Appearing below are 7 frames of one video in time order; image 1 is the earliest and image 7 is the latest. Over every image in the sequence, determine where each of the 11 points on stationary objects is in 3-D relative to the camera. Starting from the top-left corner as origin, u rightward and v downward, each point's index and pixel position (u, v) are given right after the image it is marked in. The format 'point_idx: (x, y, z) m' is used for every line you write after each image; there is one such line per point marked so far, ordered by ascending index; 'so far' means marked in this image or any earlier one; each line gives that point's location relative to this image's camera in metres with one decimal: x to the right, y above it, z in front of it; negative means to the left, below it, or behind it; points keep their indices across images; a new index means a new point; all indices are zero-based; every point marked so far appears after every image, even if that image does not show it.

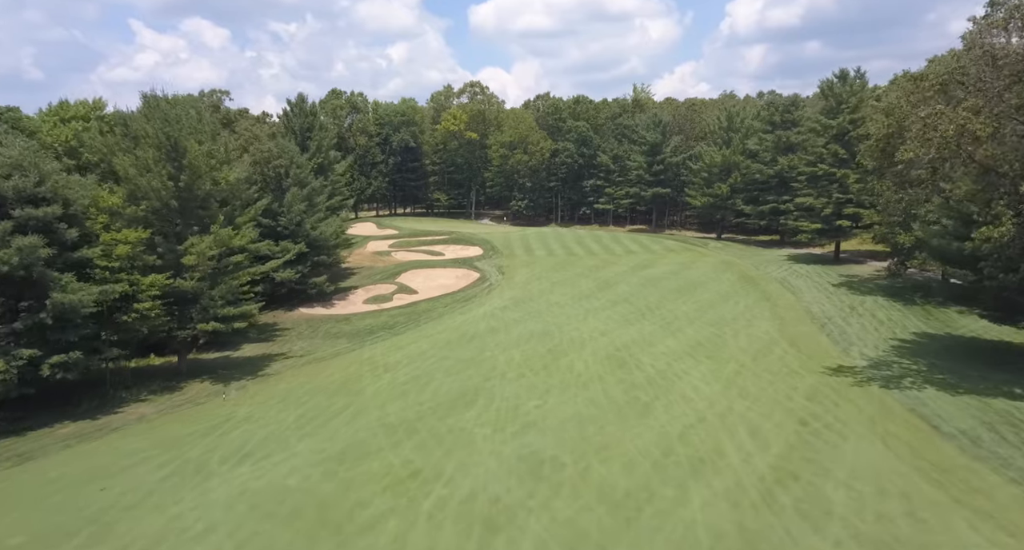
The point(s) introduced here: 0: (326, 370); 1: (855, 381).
0: (-6.8, -3.5, +19.5) m
1: (+11.3, -3.5, +17.7) m
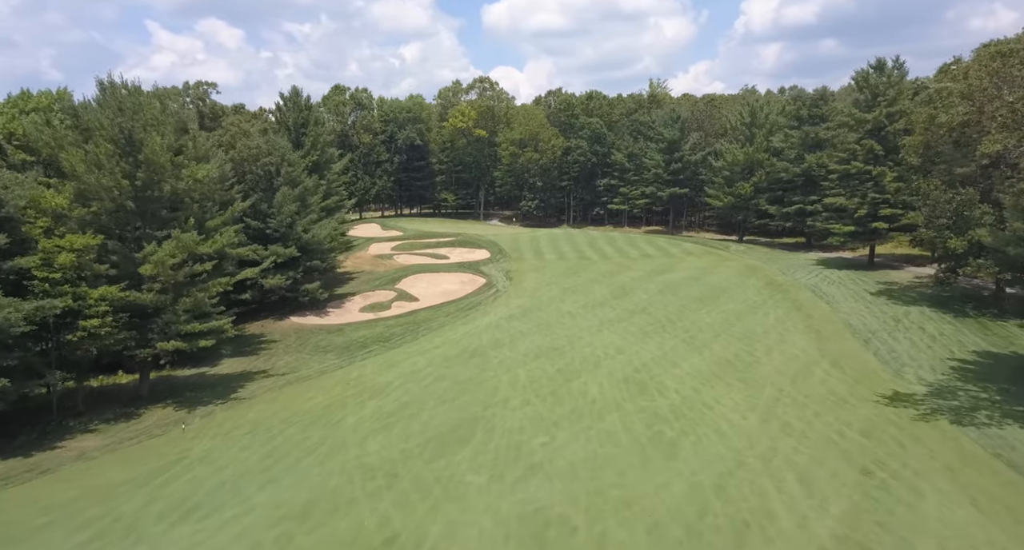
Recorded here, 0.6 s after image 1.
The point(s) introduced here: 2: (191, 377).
0: (-6.6, -3.8, +17.3) m
1: (+11.4, -3.9, +15.1) m
2: (-11.6, -3.7, +19.3) m
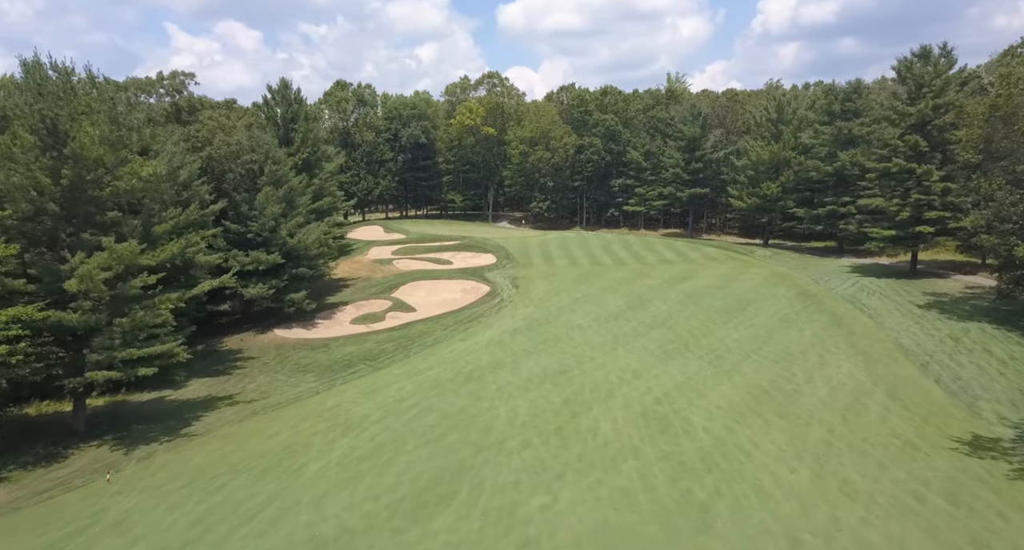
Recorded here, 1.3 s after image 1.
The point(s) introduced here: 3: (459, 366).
0: (-6.7, -4.2, +14.8) m
1: (+11.3, -4.4, +12.1) m
2: (-11.6, -4.1, +16.9) m
3: (-2.0, -3.4, +20.0) m
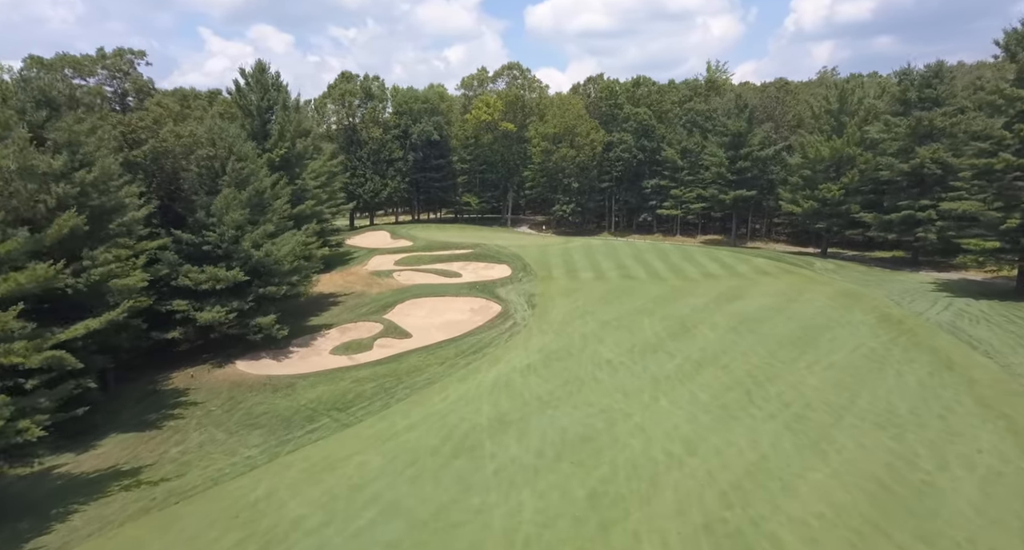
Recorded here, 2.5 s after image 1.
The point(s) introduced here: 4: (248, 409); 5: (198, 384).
0: (-6.7, -5.0, +10.2) m
1: (+11.1, -5.3, +6.6) m
2: (-11.5, -4.8, +12.6) m
3: (-1.8, -4.2, +15.1) m
4: (-8.4, -4.3, +17.0) m
5: (-11.1, -3.8, +18.9) m
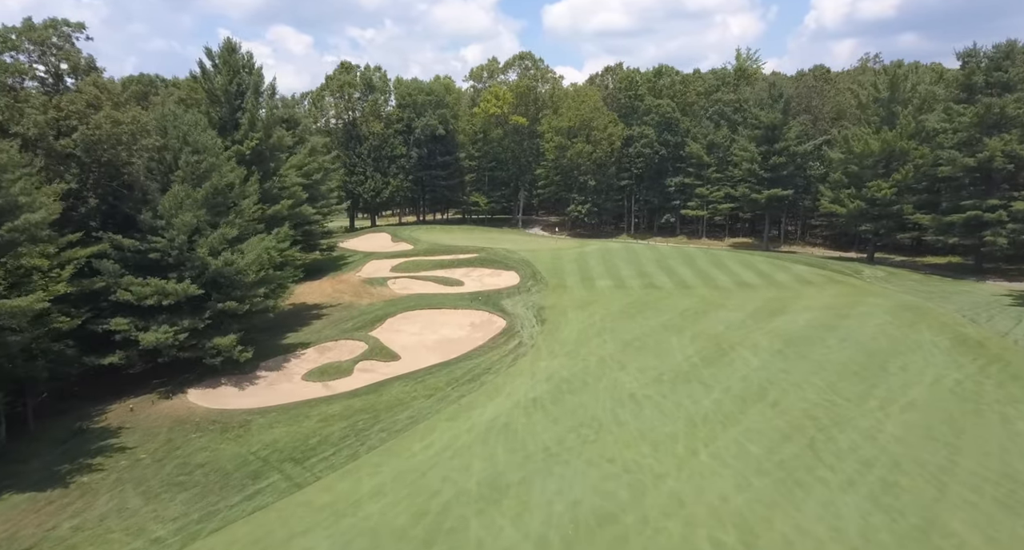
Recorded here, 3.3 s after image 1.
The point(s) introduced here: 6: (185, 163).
0: (-7.0, -5.5, +6.8) m
1: (+10.8, -5.8, +2.8) m
2: (-11.7, -5.2, +9.4) m
3: (-1.8, -4.7, +11.6) m
4: (-8.4, -4.7, +13.7) m
5: (-11.1, -4.3, +15.7) m
6: (-10.7, +3.6, +17.5) m
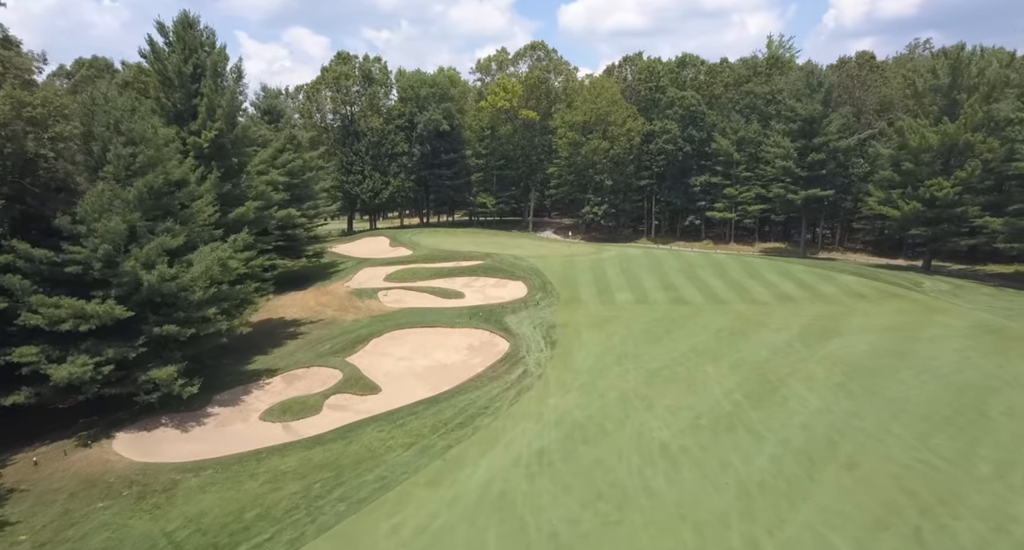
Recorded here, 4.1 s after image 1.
0: (-7.2, -5.9, +3.5) m
1: (+10.4, -6.3, -1.0) m
2: (-11.9, -5.7, +6.2) m
3: (-2.0, -5.2, +8.2) m
4: (-8.5, -5.2, +10.4) m
5: (-11.1, -4.7, +12.5) m
6: (-10.7, +3.2, +14.3) m
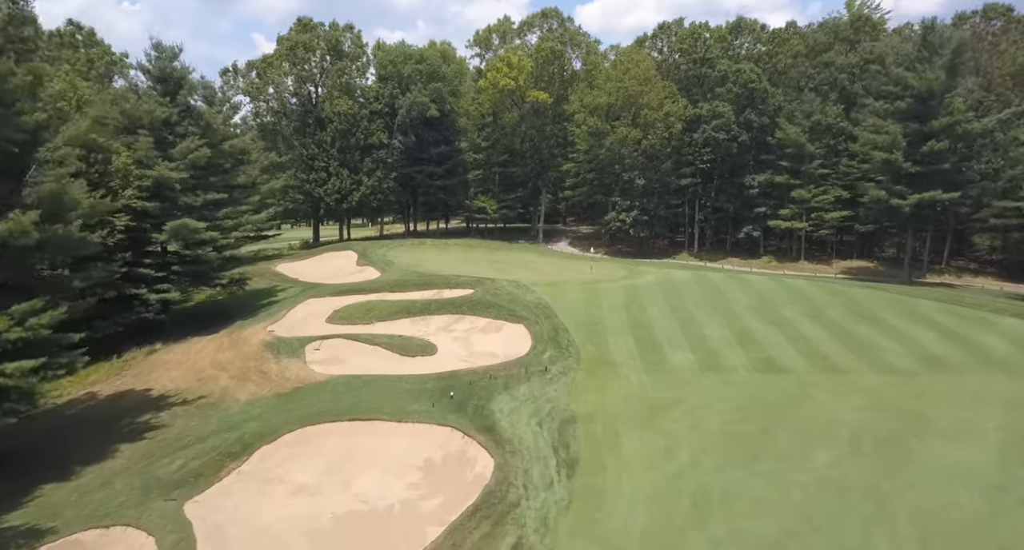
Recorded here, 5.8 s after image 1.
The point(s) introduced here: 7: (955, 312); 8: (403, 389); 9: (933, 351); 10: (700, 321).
0: (-8.0, -7.3, -5.2) m
1: (+9.5, -7.8, -10.2) m
2: (-12.6, -7.1, -2.5) m
3: (-2.6, -6.6, -0.7) m
4: (-9.1, -6.6, +1.7) m
5: (-11.6, -6.1, +3.9) m
6: (-11.1, +1.8, +5.6) m
7: (+16.3, -1.5, +19.7) m
8: (-3.0, -3.1, +14.6) m
9: (+13.0, -2.4, +16.5) m
10: (+6.7, -1.6, +18.9) m
